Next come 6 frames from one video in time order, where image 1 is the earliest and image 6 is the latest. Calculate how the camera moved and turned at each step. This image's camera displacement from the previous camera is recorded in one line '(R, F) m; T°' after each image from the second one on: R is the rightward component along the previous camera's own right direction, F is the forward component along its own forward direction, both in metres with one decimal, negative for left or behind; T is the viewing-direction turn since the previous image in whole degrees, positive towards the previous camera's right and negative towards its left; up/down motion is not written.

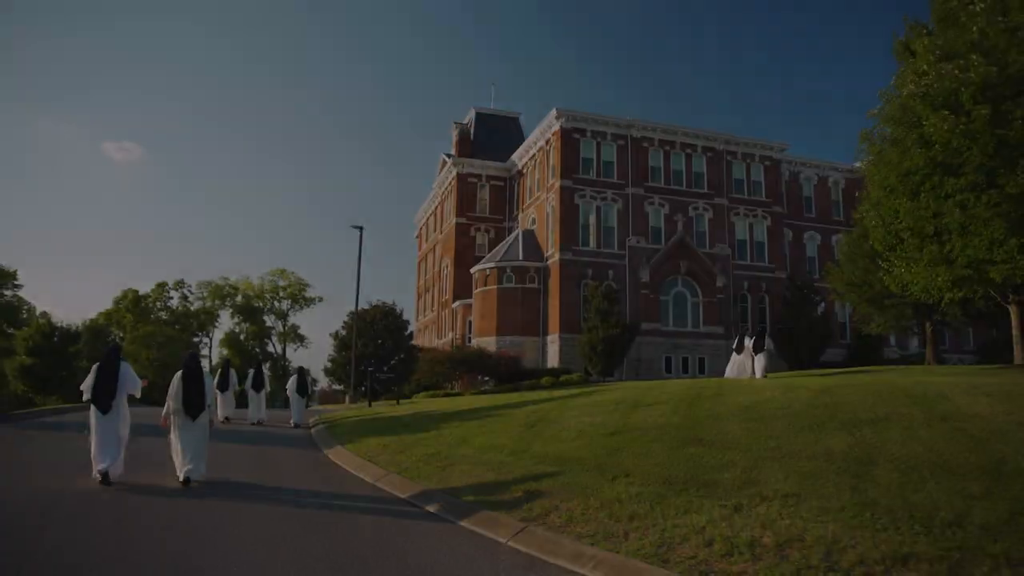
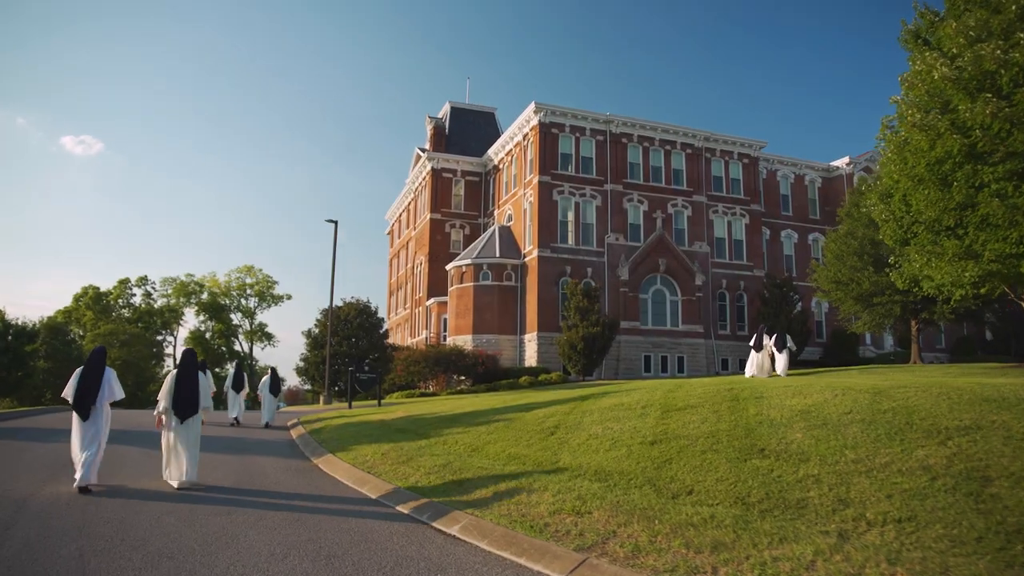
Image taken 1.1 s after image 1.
(-0.8, +1.3) m; +3°
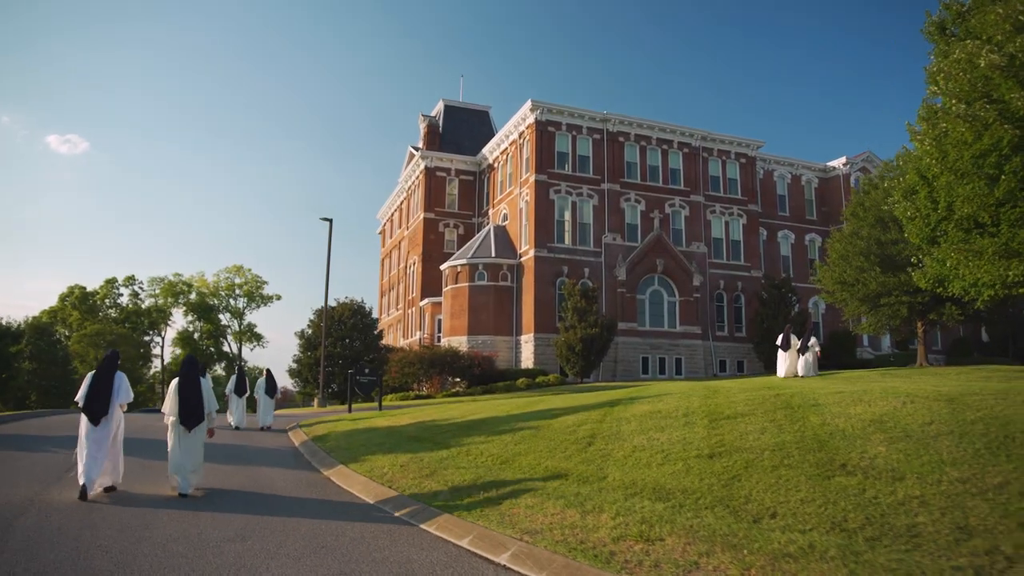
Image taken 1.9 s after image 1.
(-0.7, +1.0) m; +1°
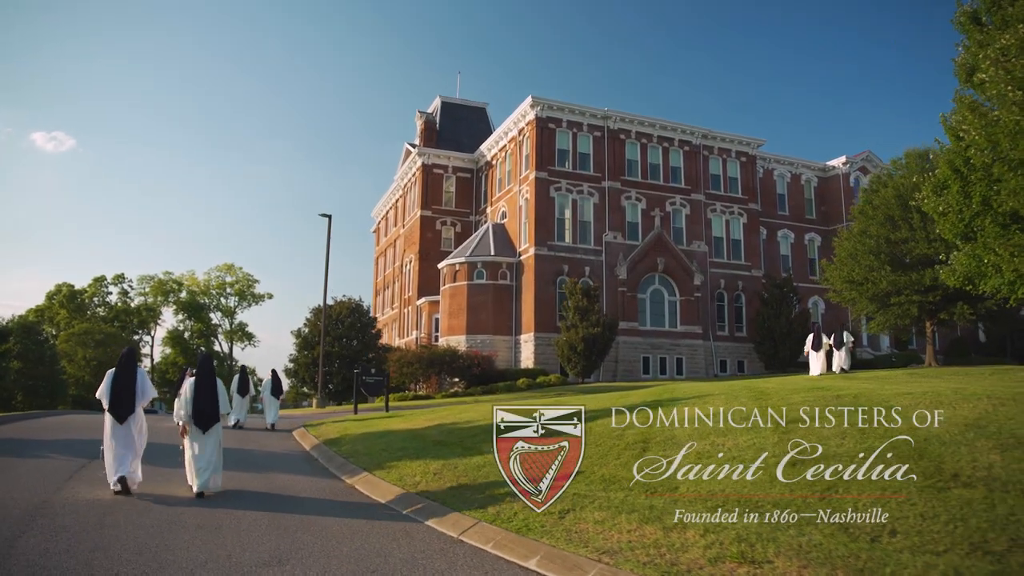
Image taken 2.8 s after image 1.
(-0.8, +0.9) m; +1°
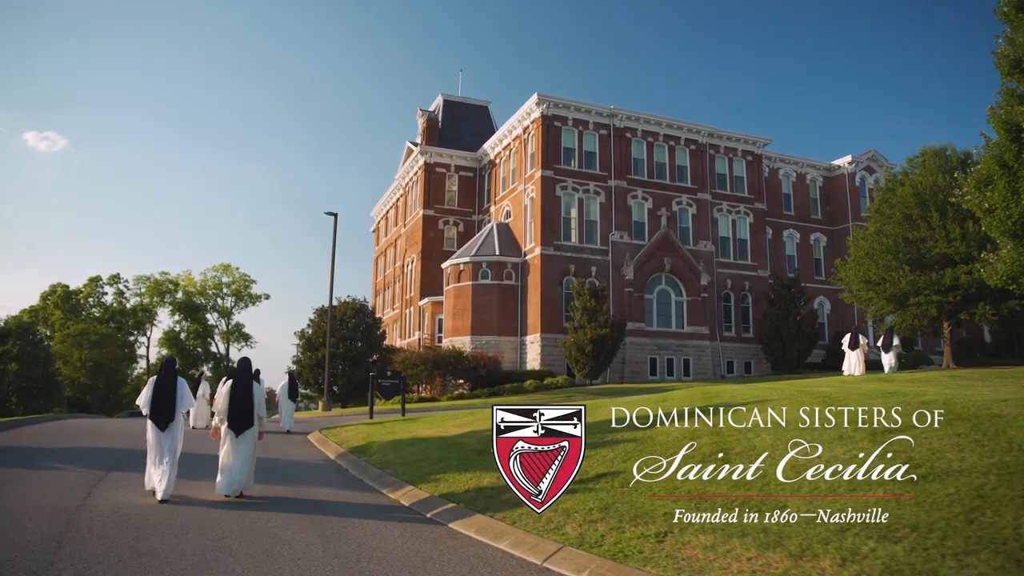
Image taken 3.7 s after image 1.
(-1.0, +0.8) m; 0°
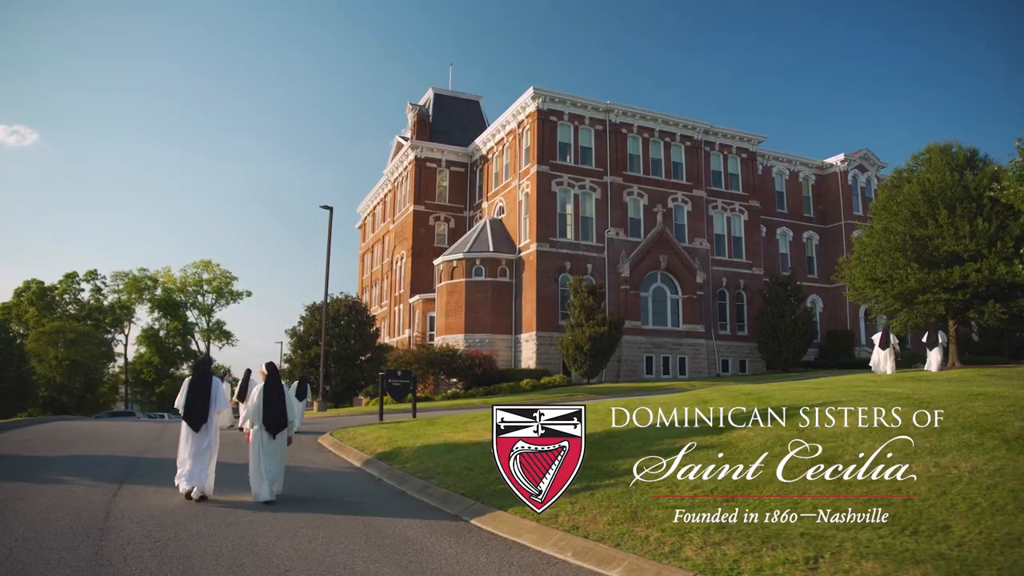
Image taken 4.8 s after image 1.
(-1.3, +1.1) m; +2°
